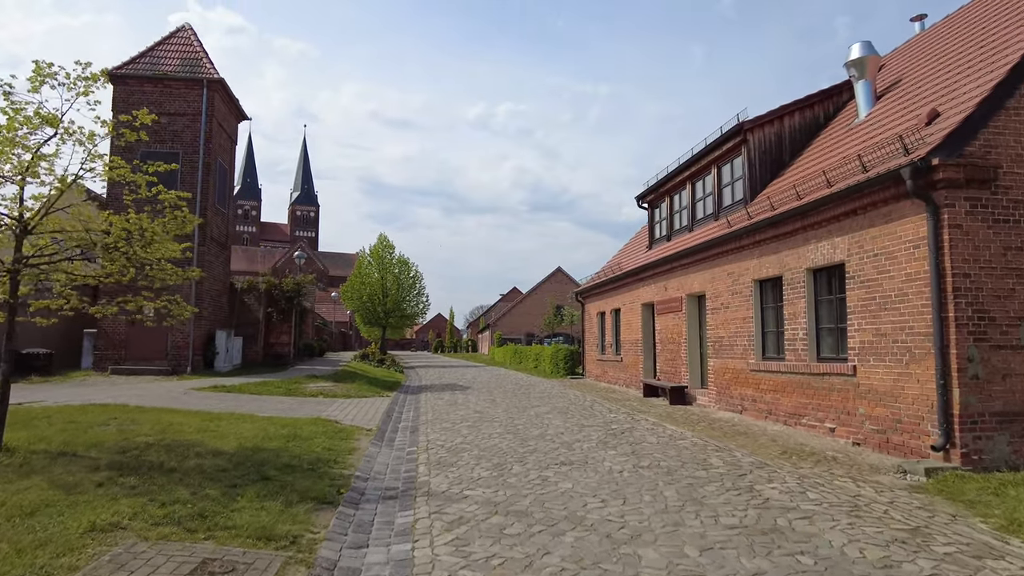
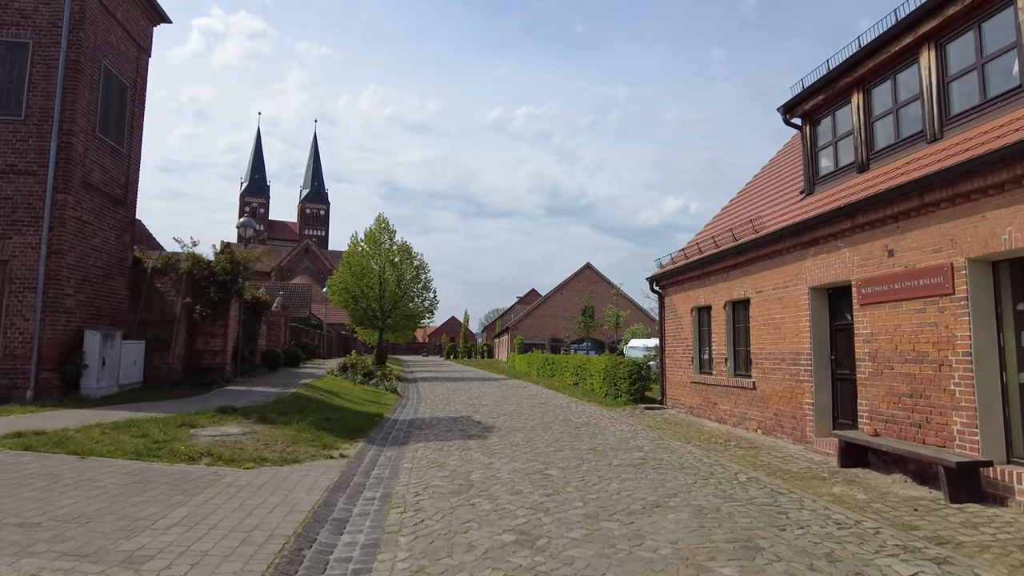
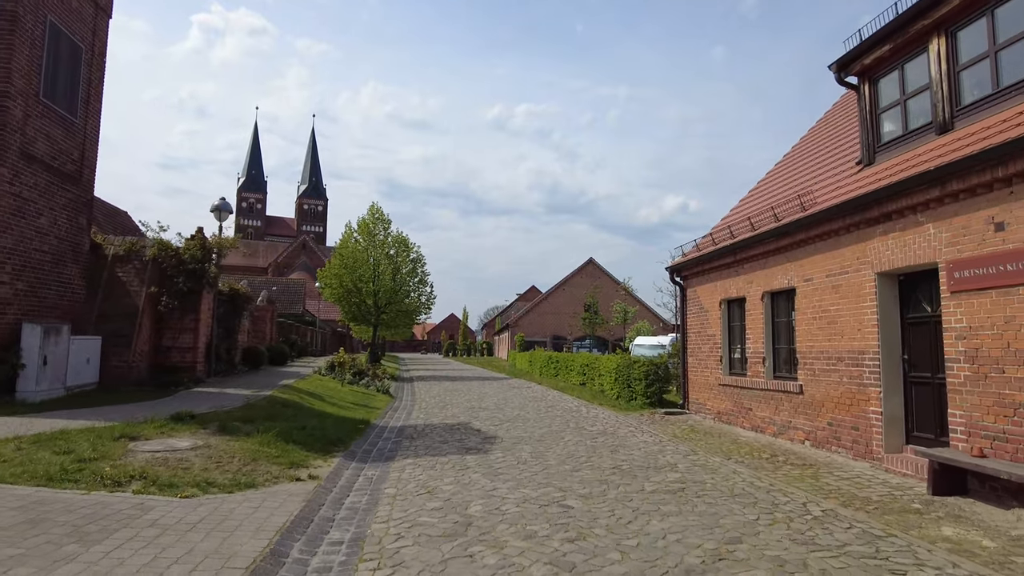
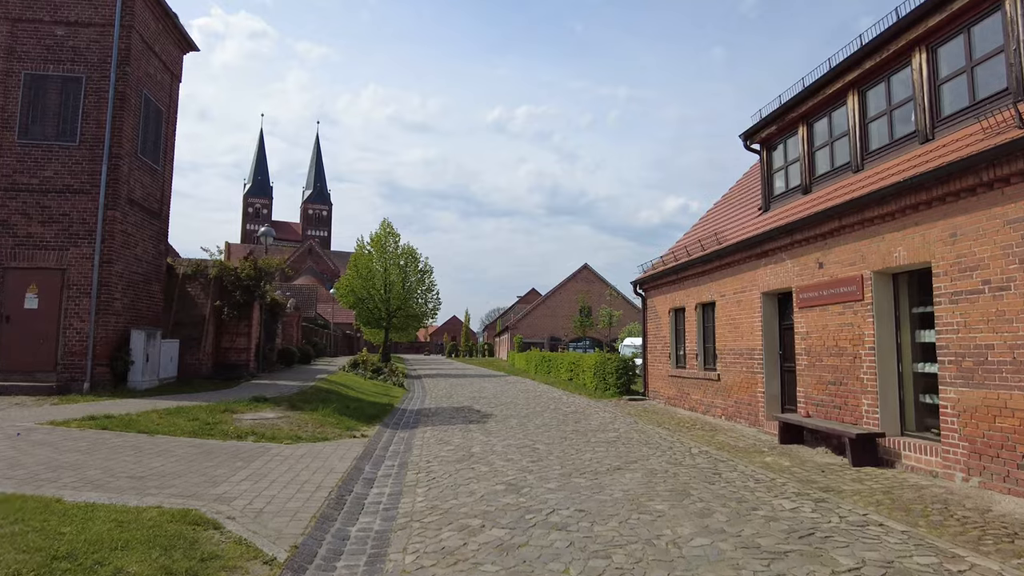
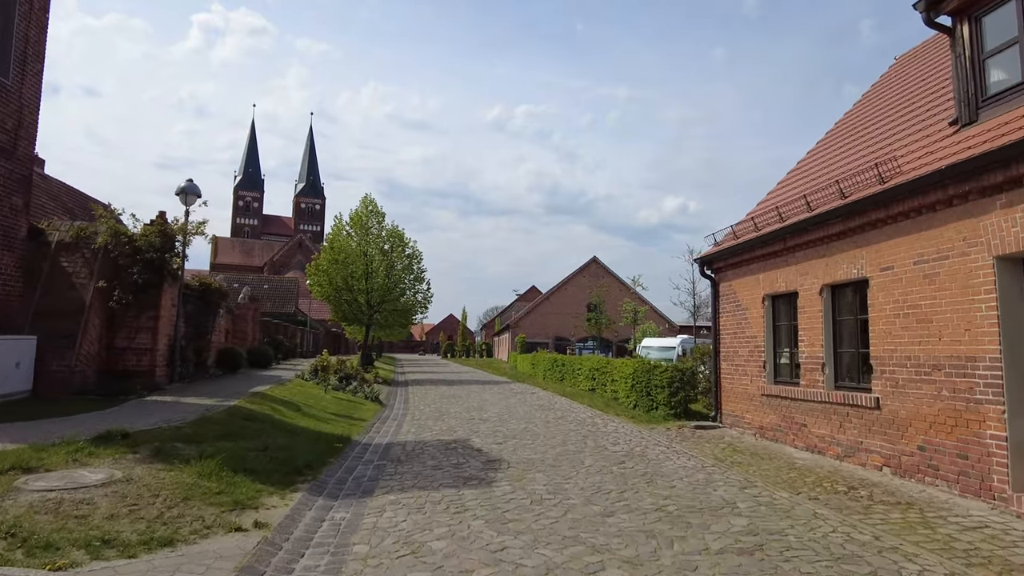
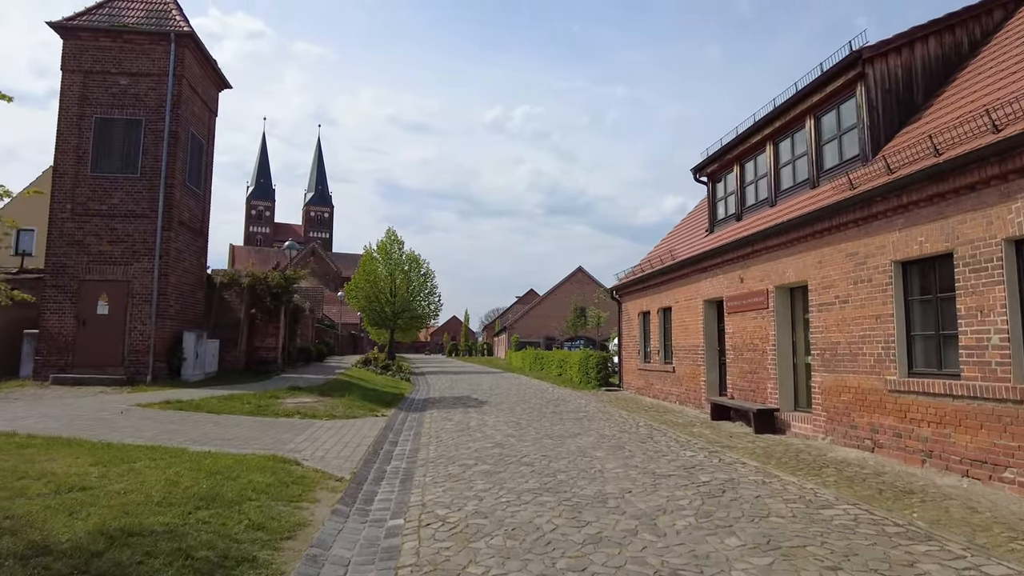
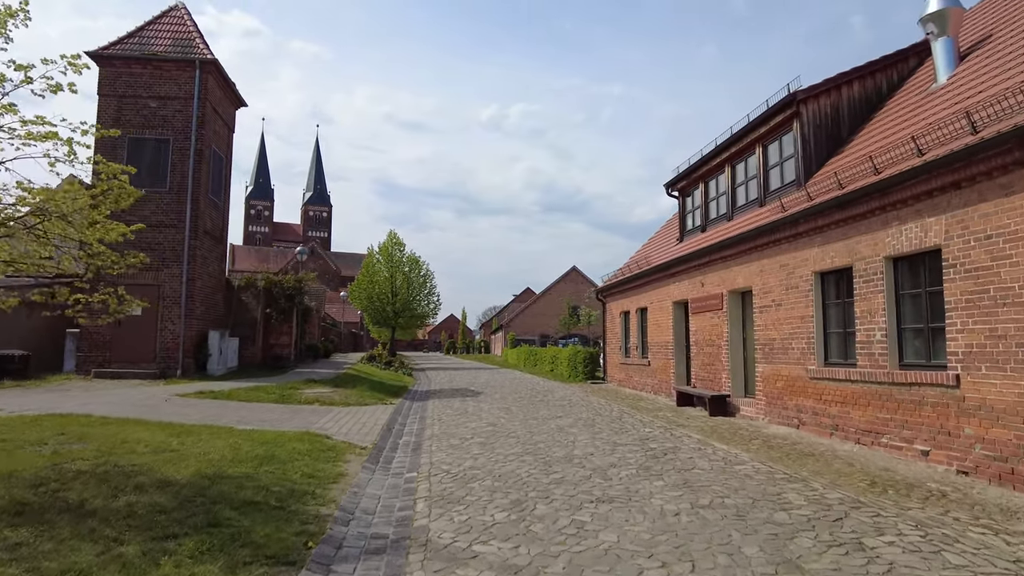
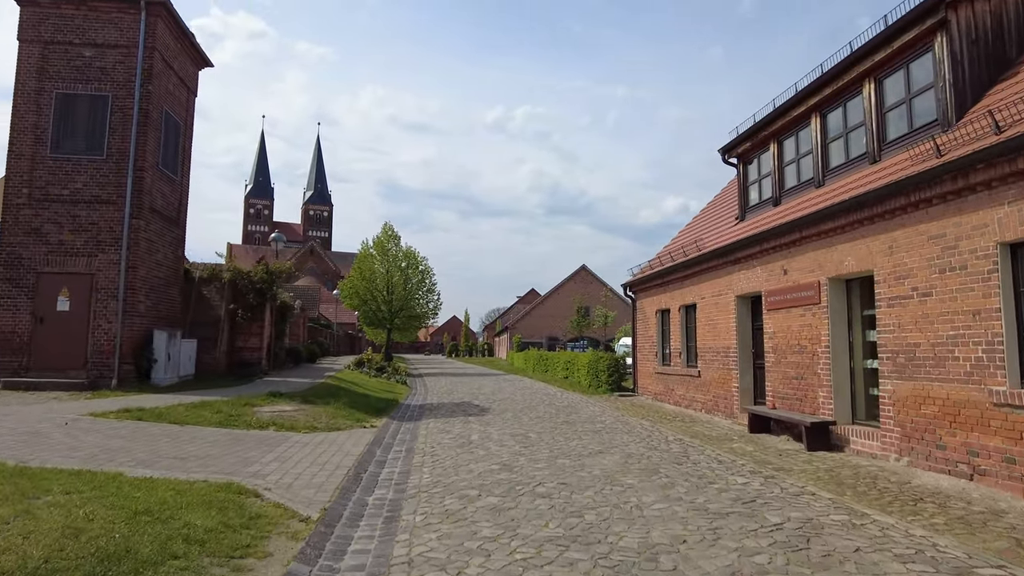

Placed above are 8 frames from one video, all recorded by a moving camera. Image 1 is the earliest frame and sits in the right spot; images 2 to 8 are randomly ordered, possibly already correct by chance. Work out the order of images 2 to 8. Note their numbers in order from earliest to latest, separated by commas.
7, 6, 8, 4, 2, 3, 5
